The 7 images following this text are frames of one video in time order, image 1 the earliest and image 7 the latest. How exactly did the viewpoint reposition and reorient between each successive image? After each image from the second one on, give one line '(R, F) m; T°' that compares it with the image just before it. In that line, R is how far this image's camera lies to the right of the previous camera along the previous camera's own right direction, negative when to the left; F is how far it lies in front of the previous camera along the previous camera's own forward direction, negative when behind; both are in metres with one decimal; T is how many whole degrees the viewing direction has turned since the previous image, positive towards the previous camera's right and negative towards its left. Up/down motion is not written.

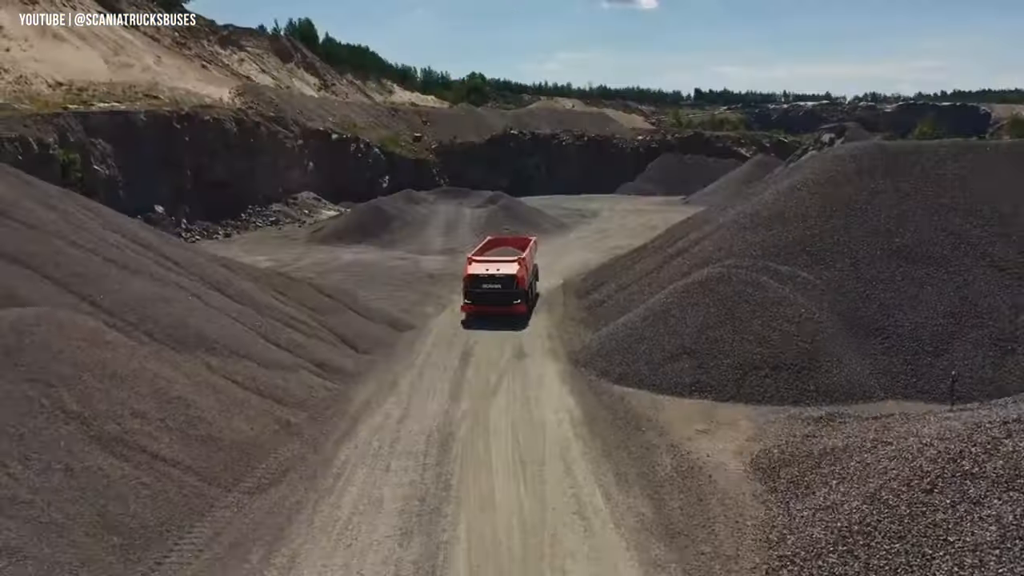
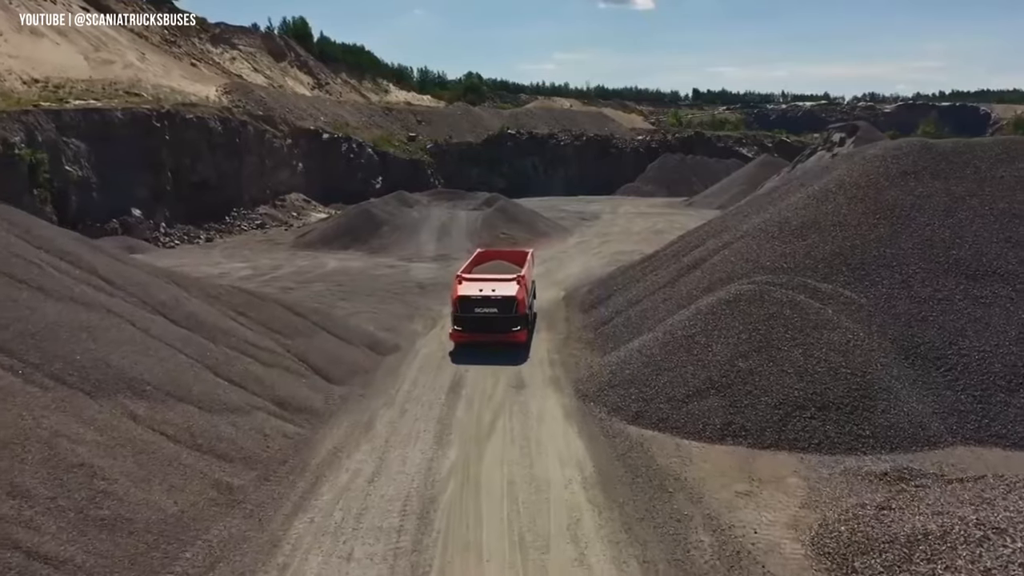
(0.0, +2.1) m; 0°
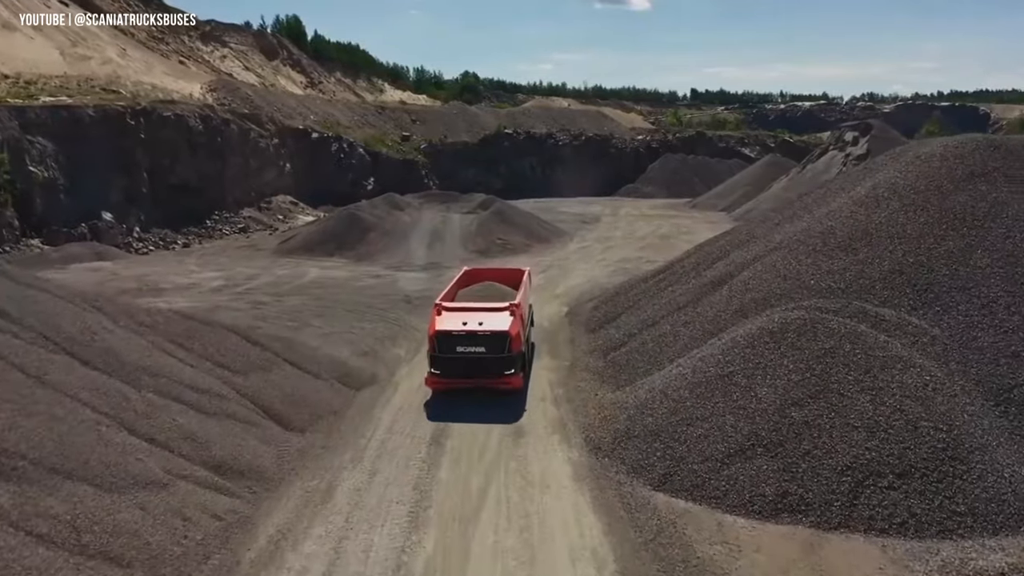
(0.0, +2.3) m; 0°
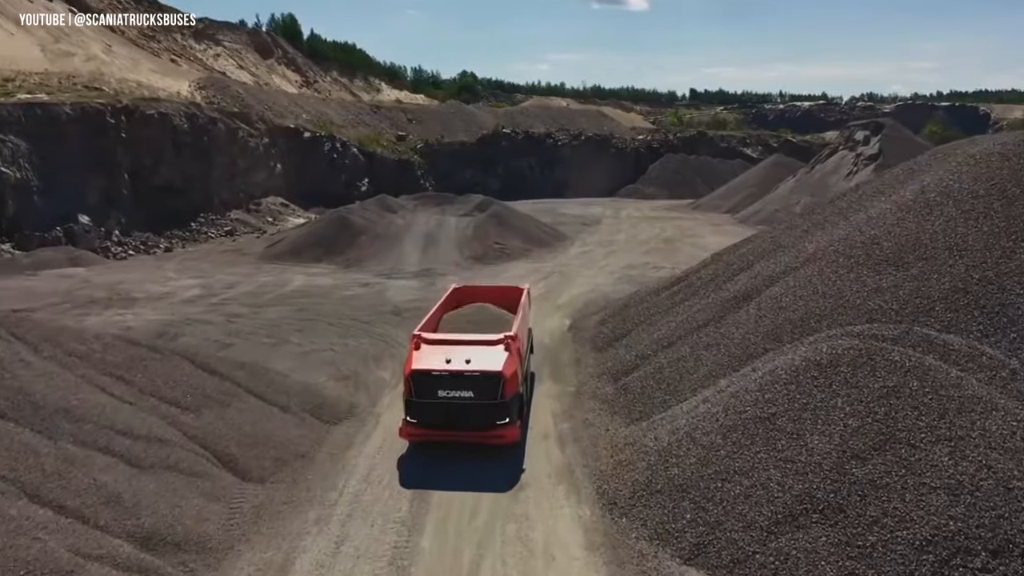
(0.0, +1.7) m; 0°
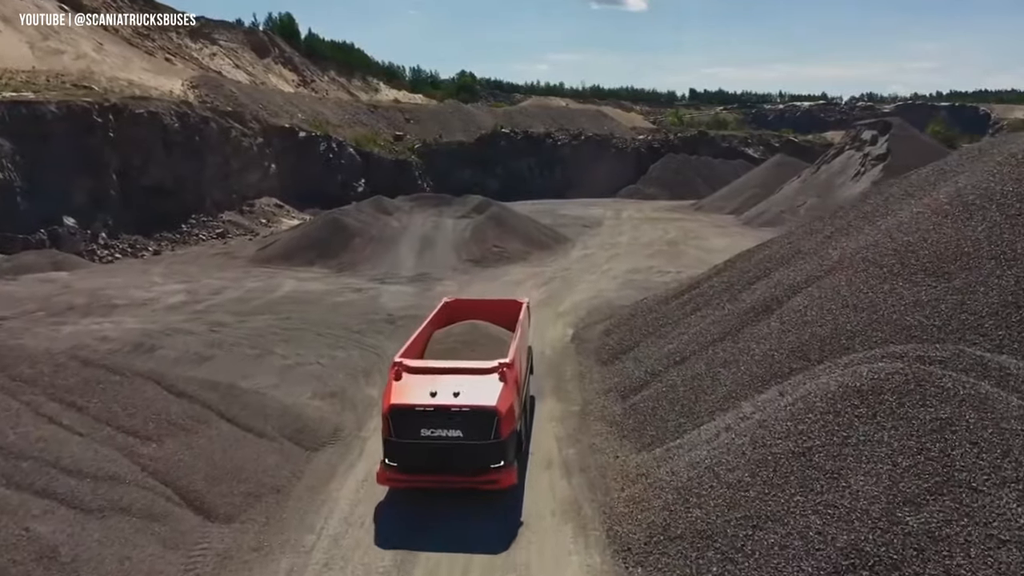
(0.0, +1.0) m; 0°
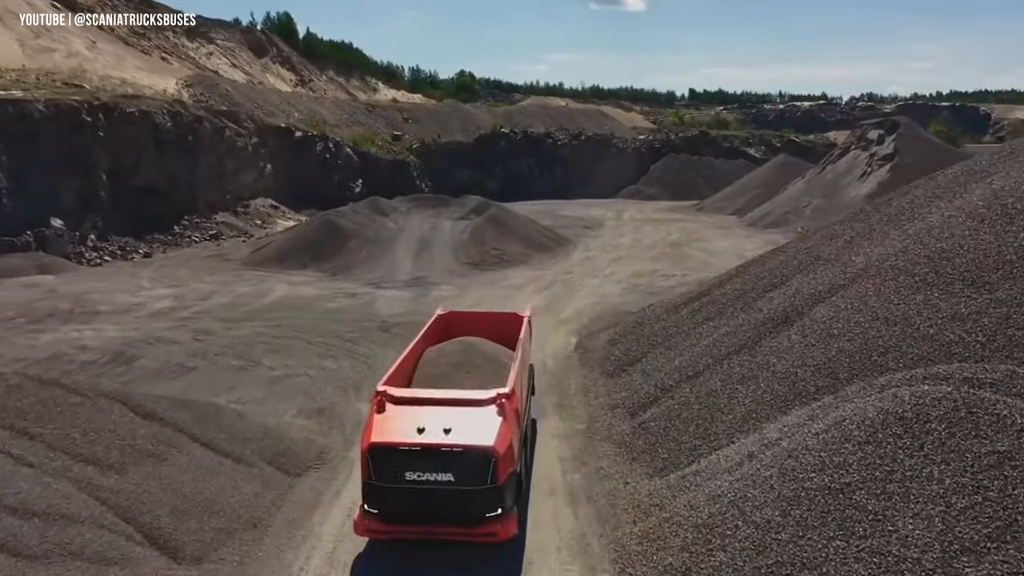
(0.0, +0.8) m; 0°
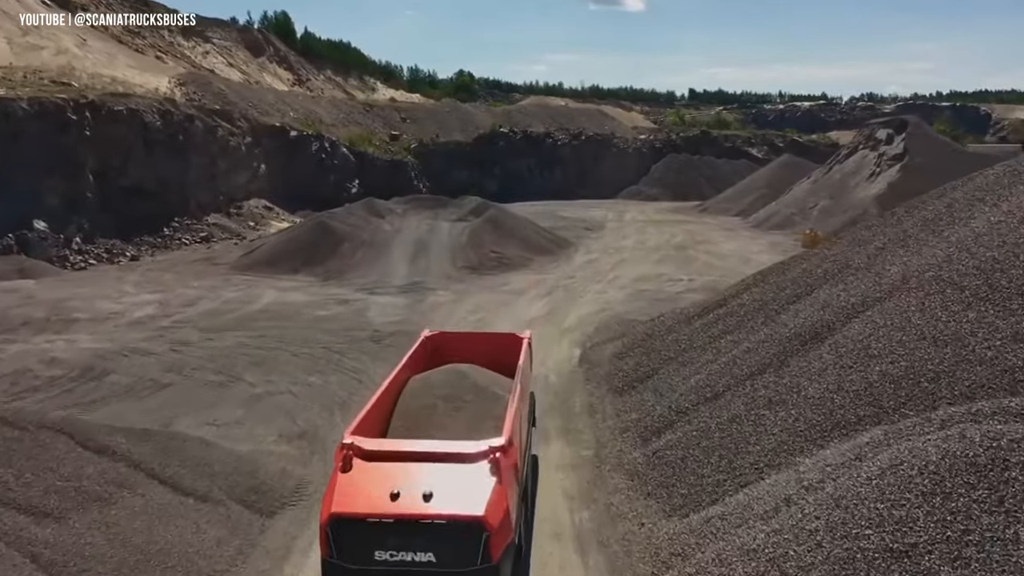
(0.0, +1.1) m; 0°
